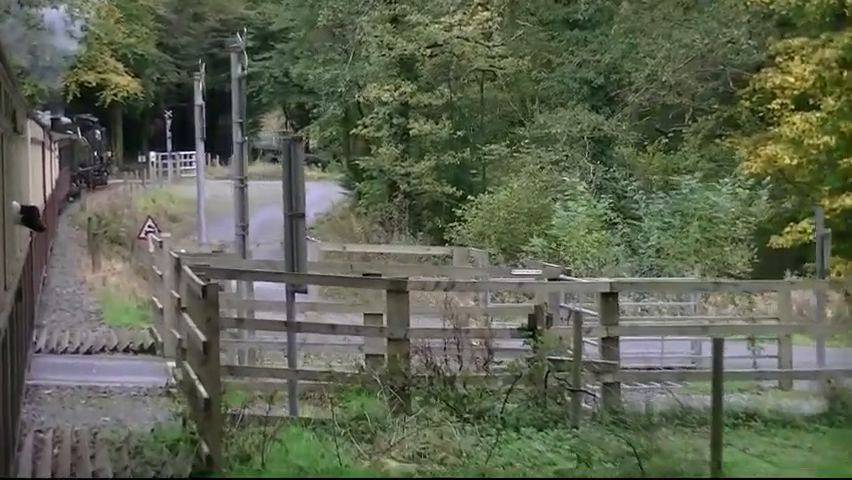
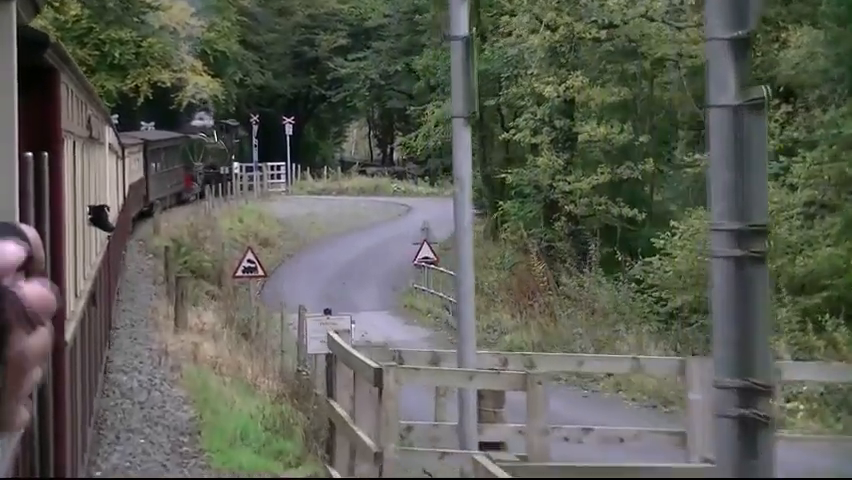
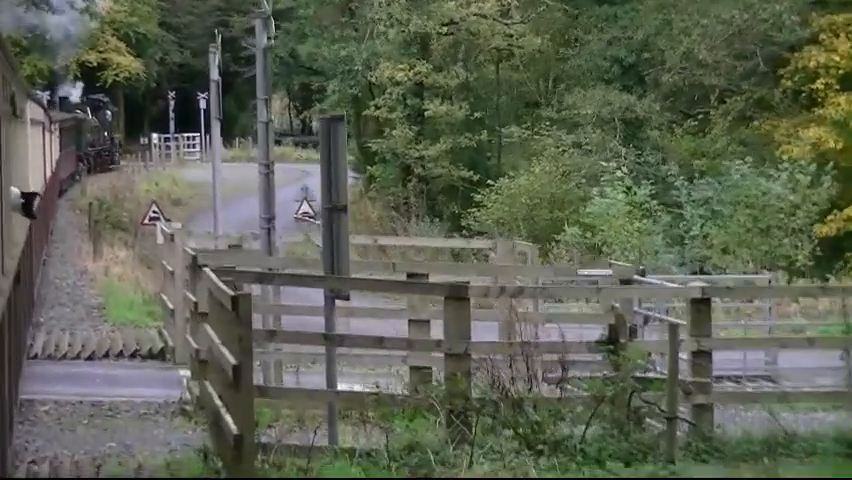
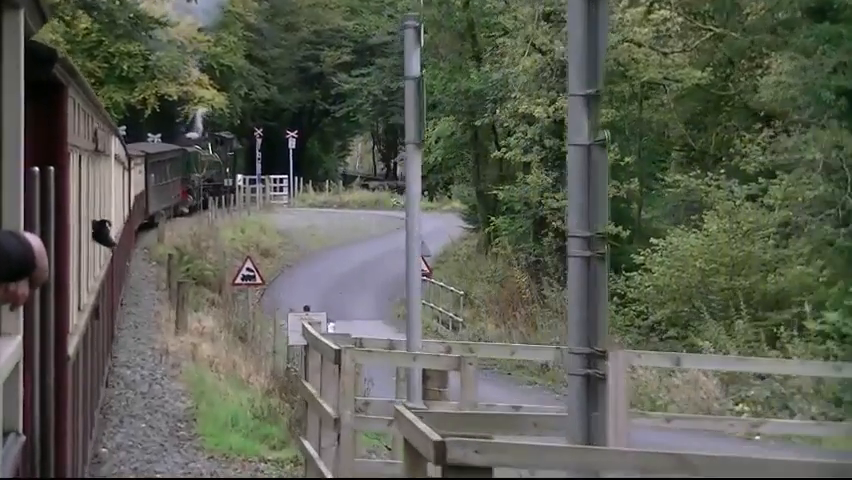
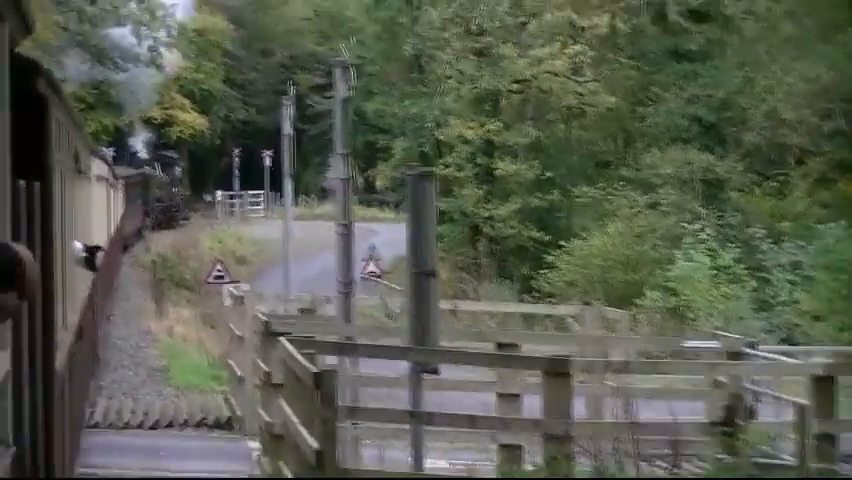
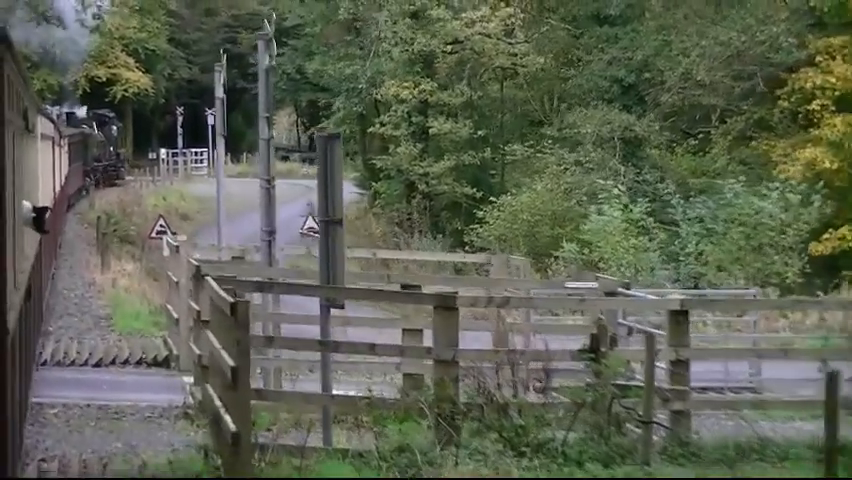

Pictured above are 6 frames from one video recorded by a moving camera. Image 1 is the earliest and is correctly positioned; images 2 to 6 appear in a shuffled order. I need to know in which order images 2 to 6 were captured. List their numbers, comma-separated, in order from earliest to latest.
6, 3, 5, 4, 2
